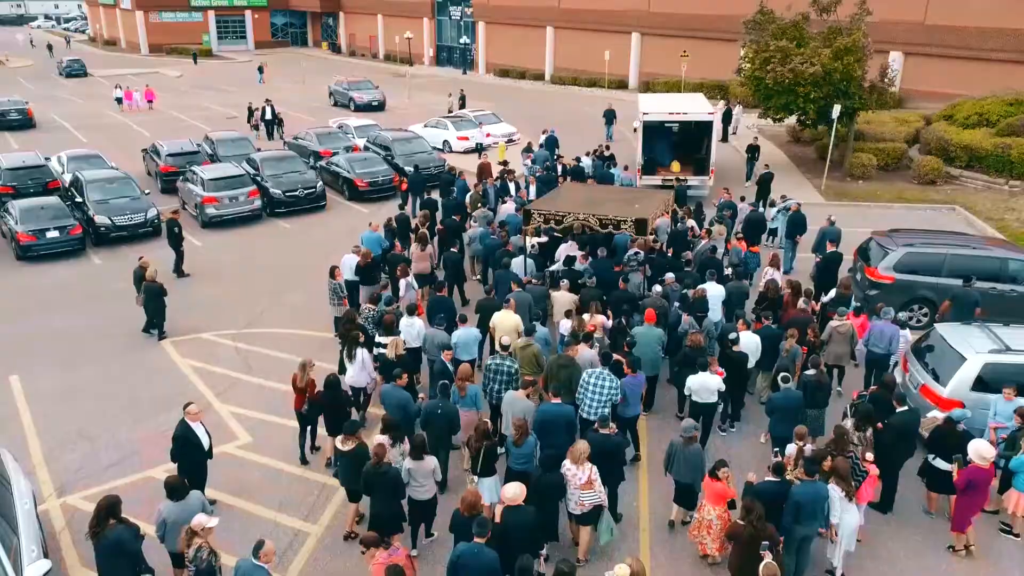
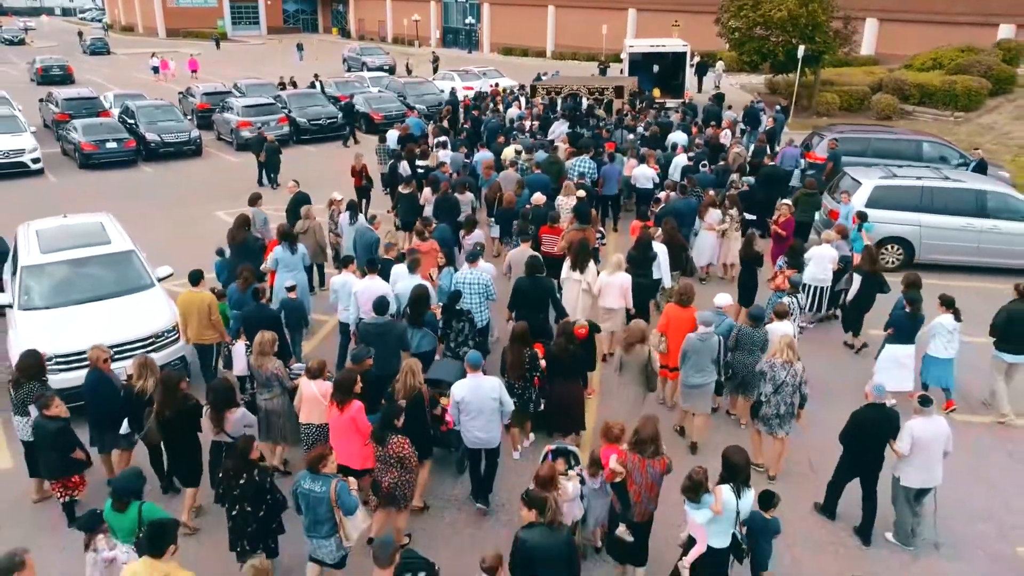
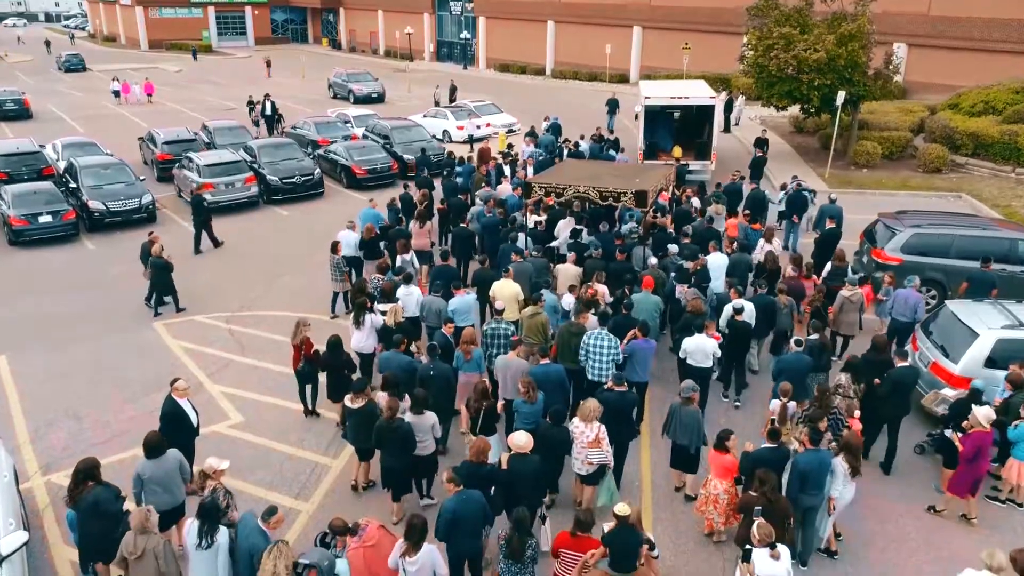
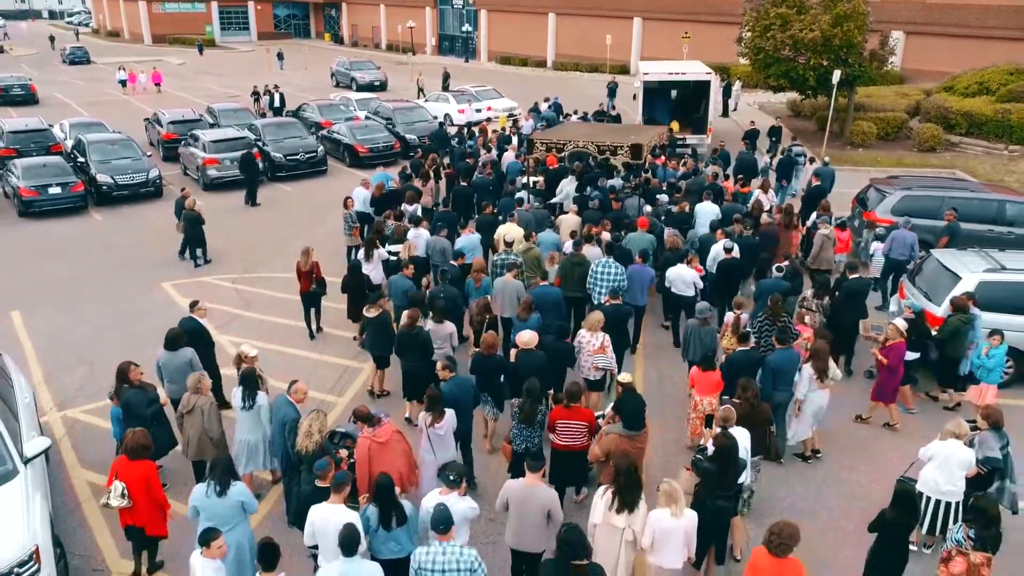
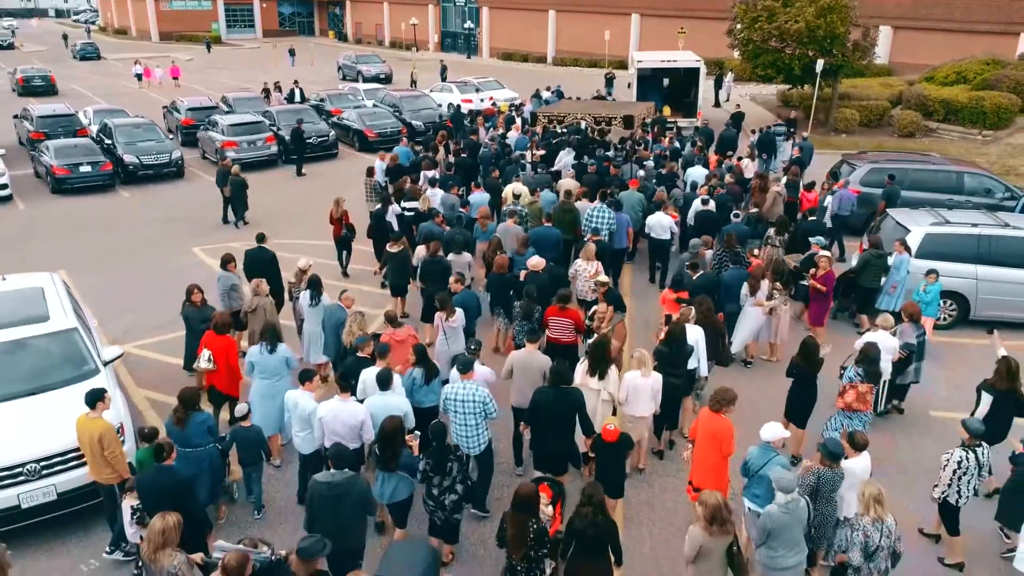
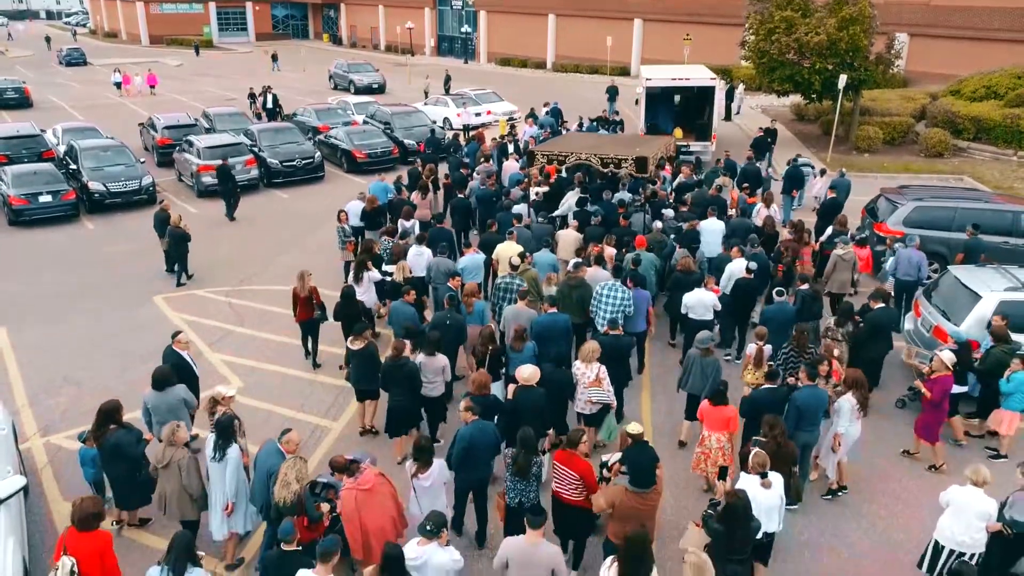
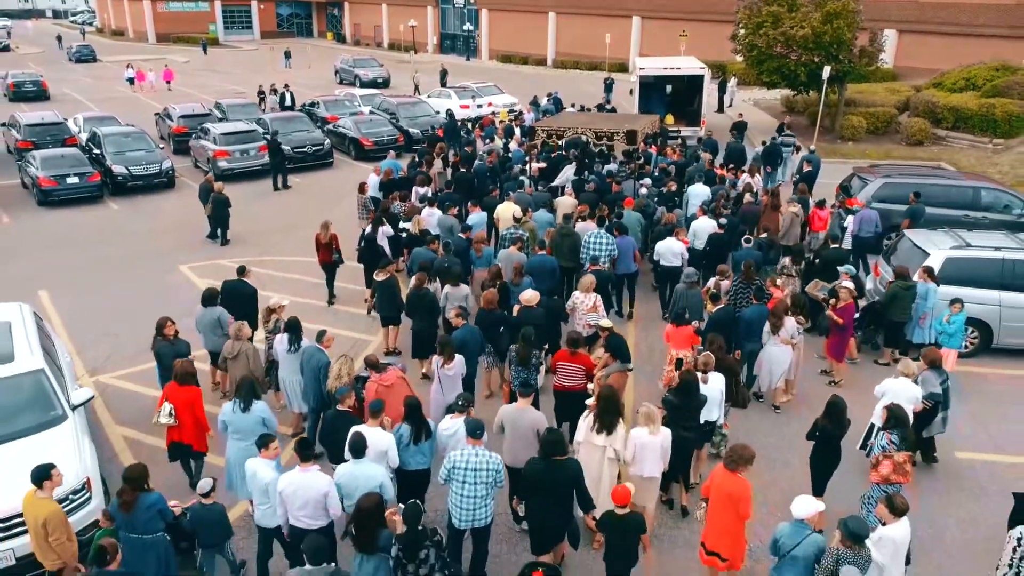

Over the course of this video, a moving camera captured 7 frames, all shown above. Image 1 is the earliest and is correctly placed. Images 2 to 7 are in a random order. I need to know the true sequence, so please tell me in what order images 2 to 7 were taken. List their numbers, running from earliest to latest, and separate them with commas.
3, 6, 4, 7, 5, 2
